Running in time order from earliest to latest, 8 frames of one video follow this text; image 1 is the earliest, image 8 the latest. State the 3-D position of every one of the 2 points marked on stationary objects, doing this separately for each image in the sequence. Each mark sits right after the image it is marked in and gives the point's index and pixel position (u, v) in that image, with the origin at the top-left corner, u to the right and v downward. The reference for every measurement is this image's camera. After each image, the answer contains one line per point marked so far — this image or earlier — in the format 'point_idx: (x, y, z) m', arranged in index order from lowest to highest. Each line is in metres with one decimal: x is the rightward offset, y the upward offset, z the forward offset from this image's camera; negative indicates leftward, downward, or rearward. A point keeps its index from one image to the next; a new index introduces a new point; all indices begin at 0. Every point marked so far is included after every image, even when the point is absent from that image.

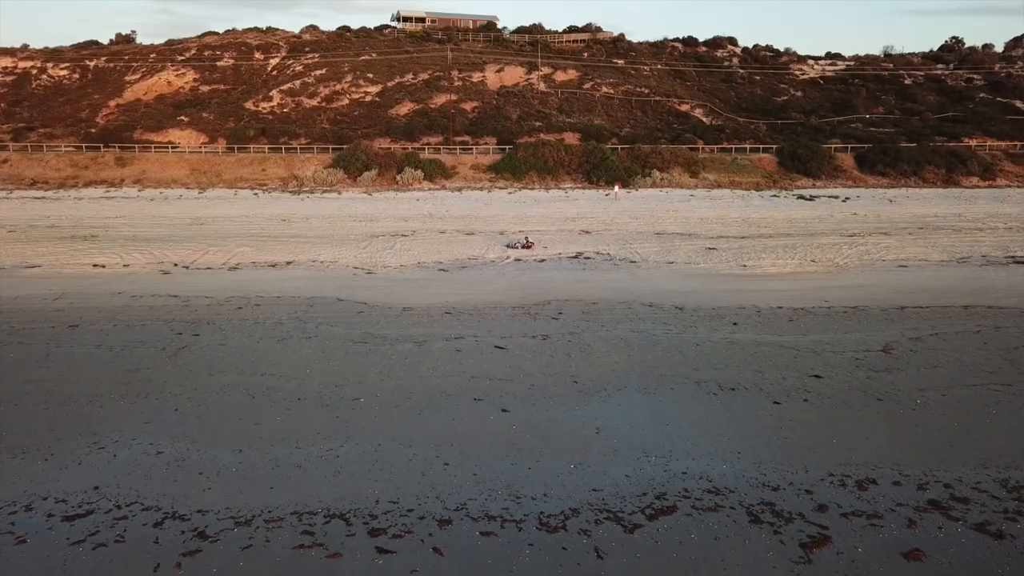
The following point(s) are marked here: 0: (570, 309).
0: (+1.3, -0.5, +17.0) m
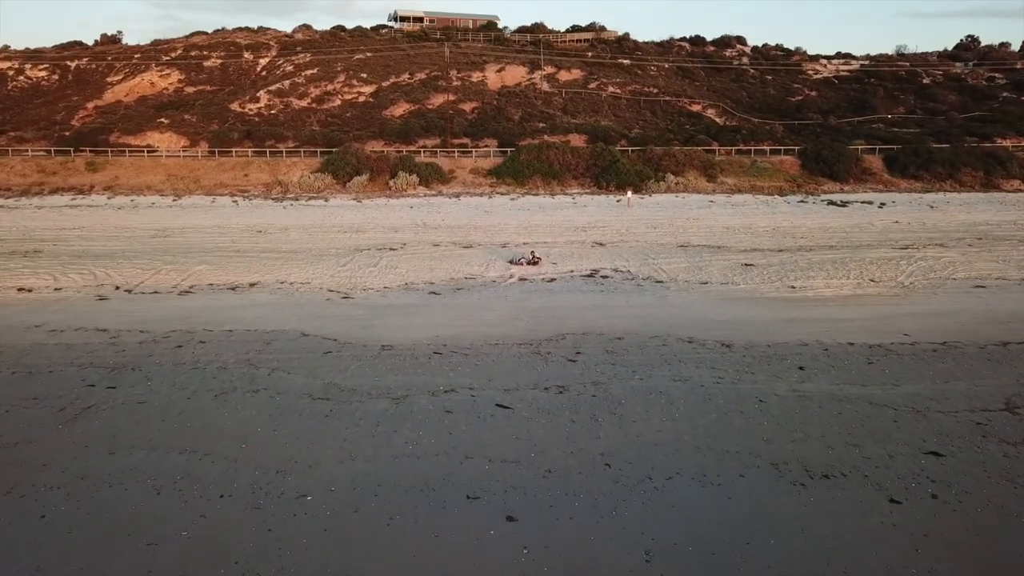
0: (+1.4, -1.0, +13.6) m
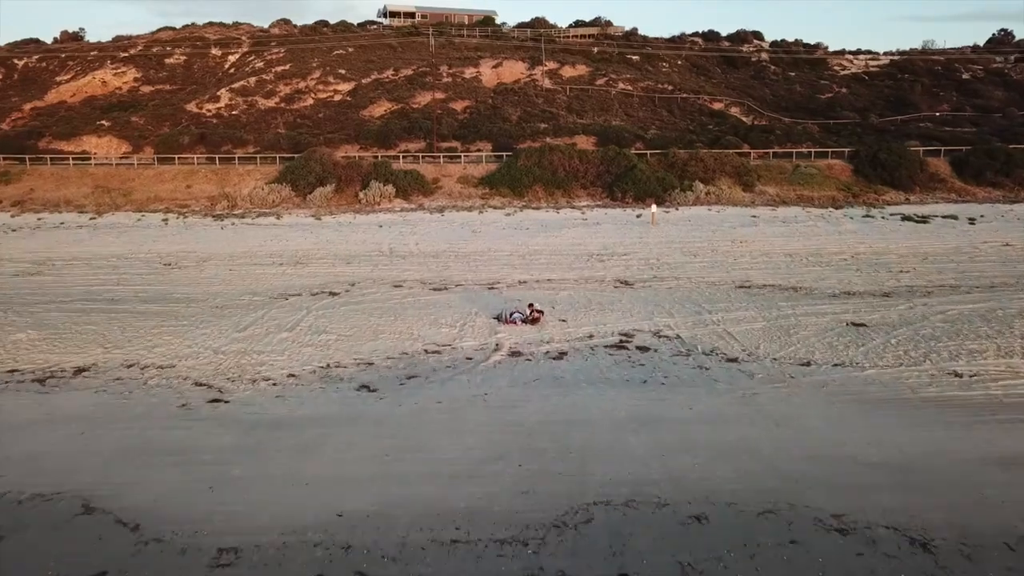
0: (+1.1, -2.2, +6.6) m
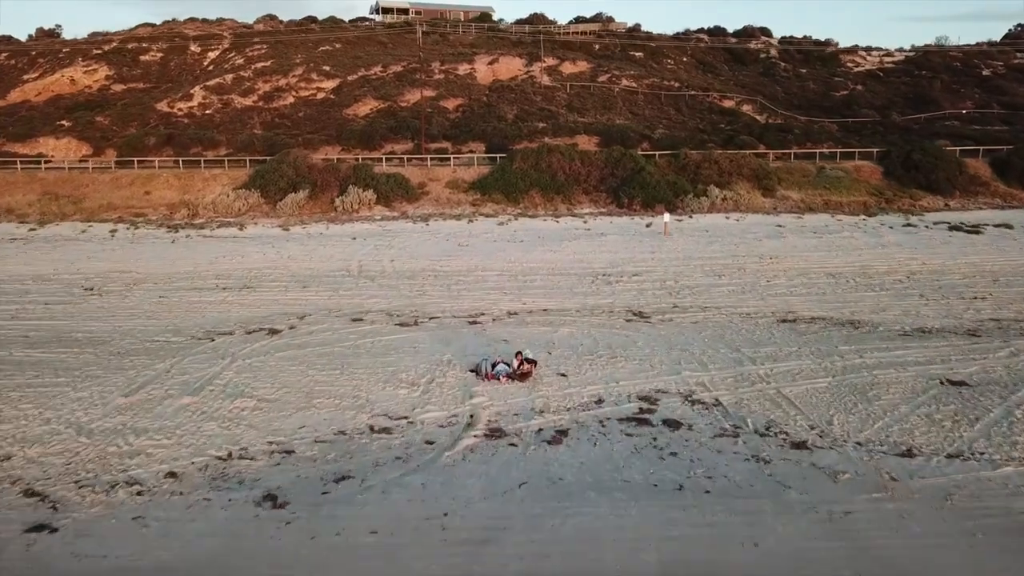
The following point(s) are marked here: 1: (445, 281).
0: (+0.9, -2.8, +3.2) m
1: (-1.5, +0.2, +17.9) m
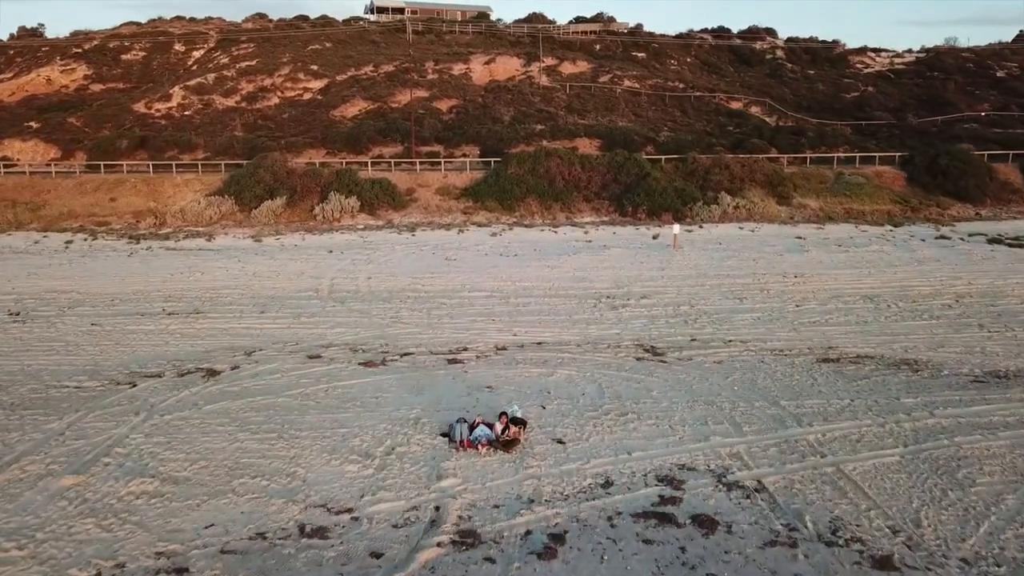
0: (+0.7, -3.2, +0.8) m
1: (-1.7, -0.3, +15.5) m
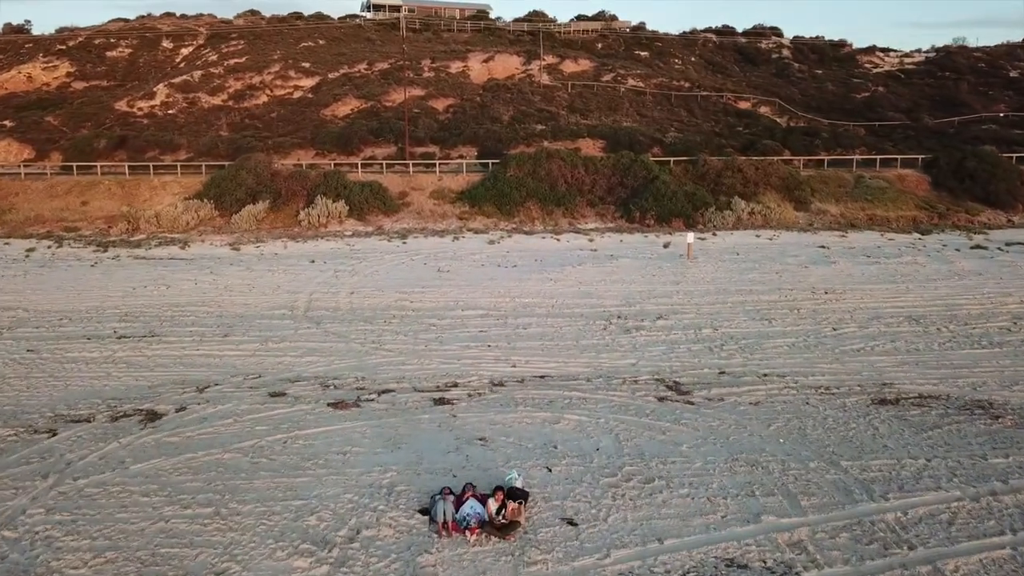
0: (+0.7, -3.5, -1.0) m
1: (-1.7, -0.6, +13.7) m
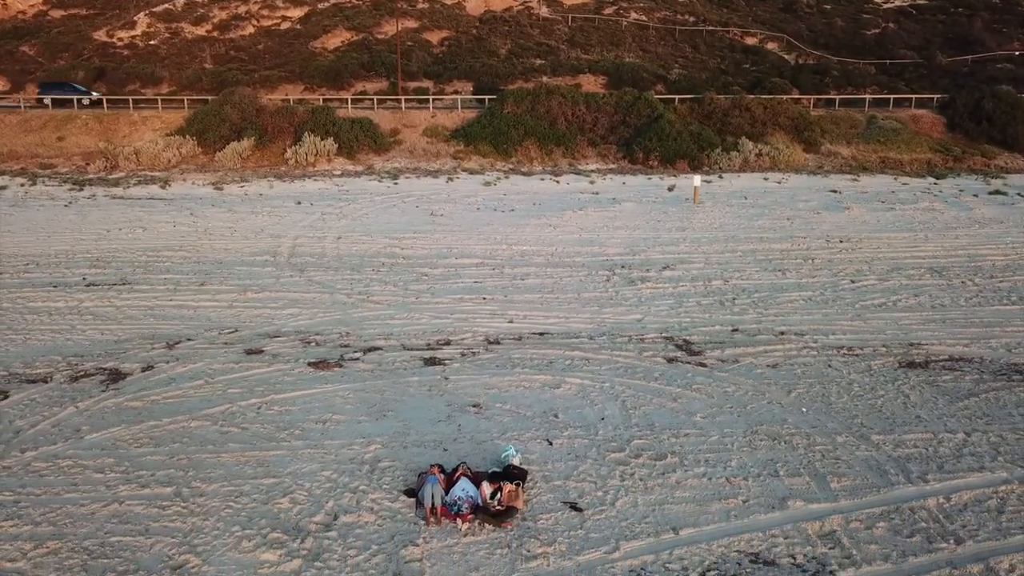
0: (+0.7, -3.8, -1.6) m
1: (-1.8, +0.2, +12.8) m
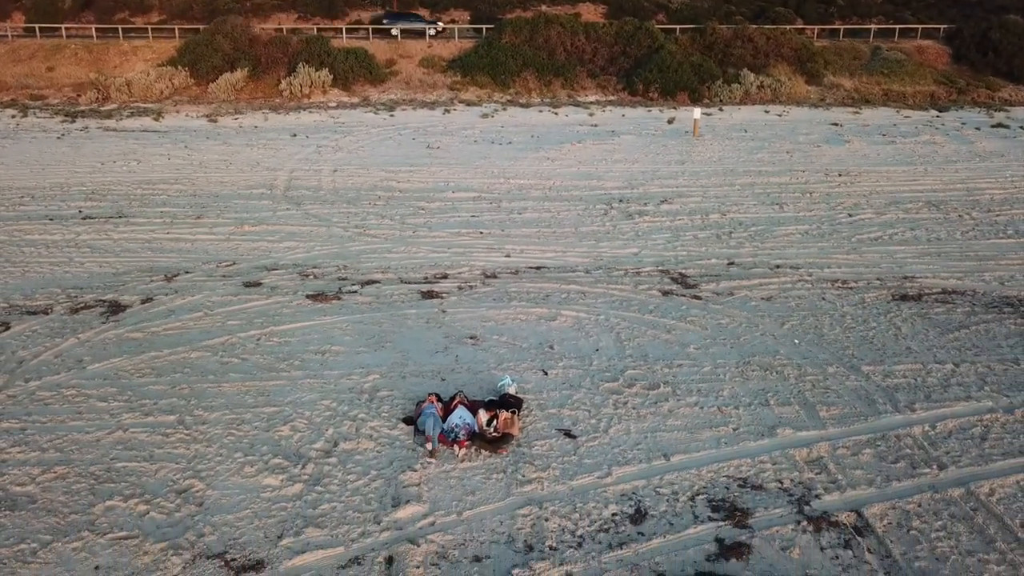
0: (+0.7, -3.9, -1.3) m
1: (-1.8, +1.3, +12.8) m
